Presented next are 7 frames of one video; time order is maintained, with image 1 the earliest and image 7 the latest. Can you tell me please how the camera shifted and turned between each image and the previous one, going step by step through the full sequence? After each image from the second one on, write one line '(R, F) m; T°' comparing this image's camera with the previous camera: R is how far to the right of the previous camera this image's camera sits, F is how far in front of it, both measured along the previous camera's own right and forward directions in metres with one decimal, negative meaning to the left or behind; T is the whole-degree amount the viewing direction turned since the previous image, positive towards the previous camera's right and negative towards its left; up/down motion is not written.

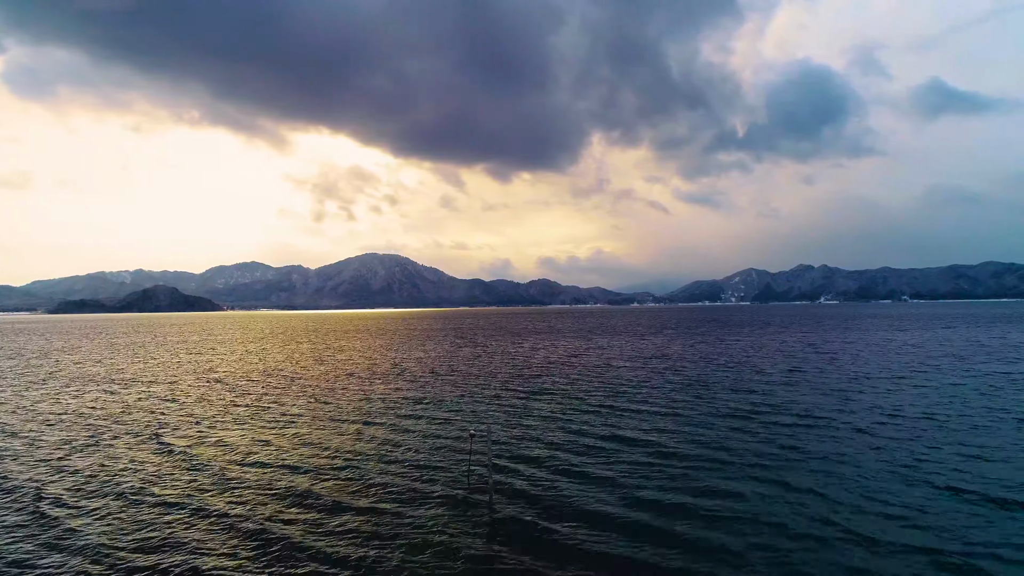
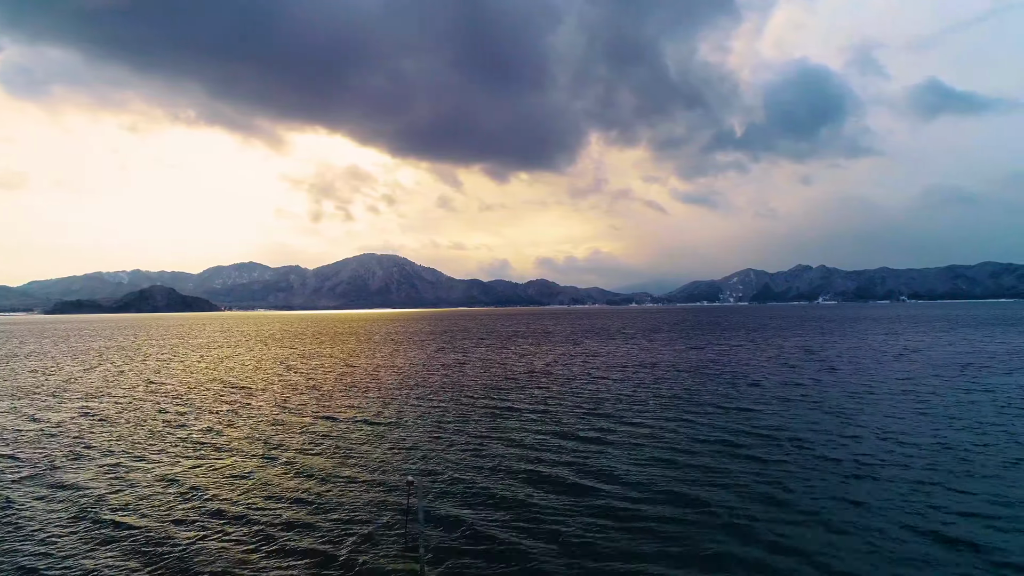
(+2.3, +3.6) m; 0°
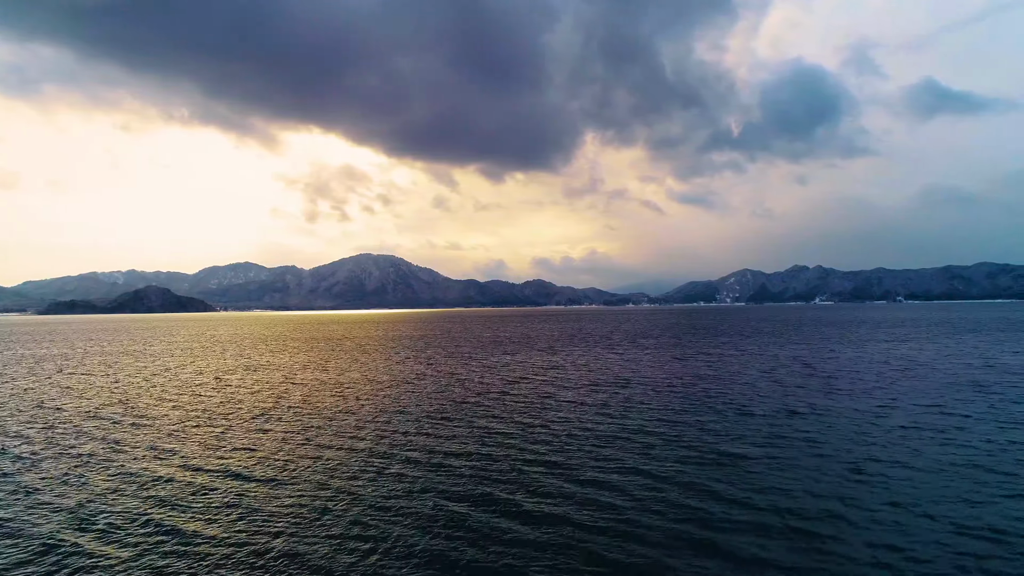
(+3.7, +6.1) m; 0°
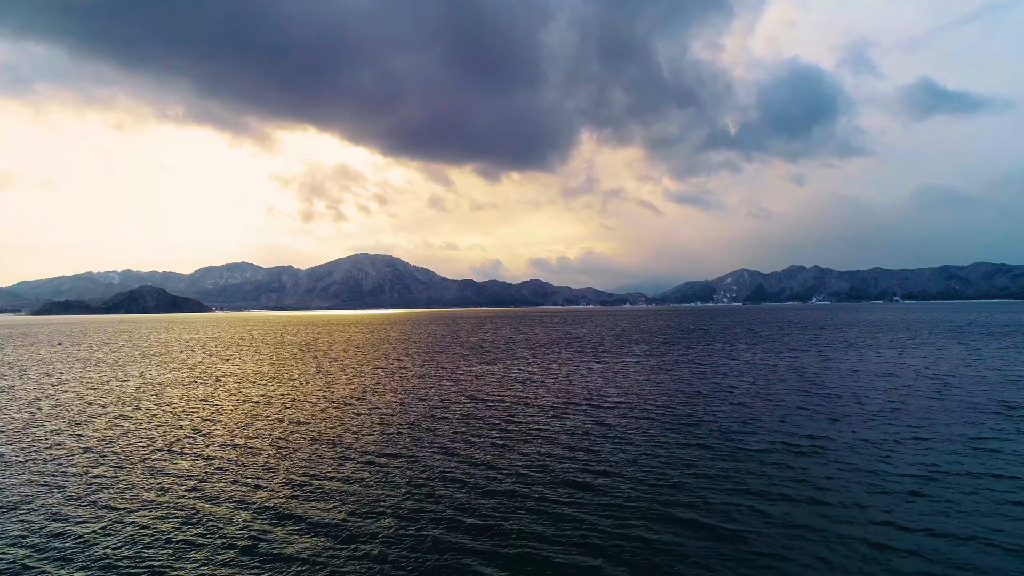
(+2.8, +5.1) m; 0°
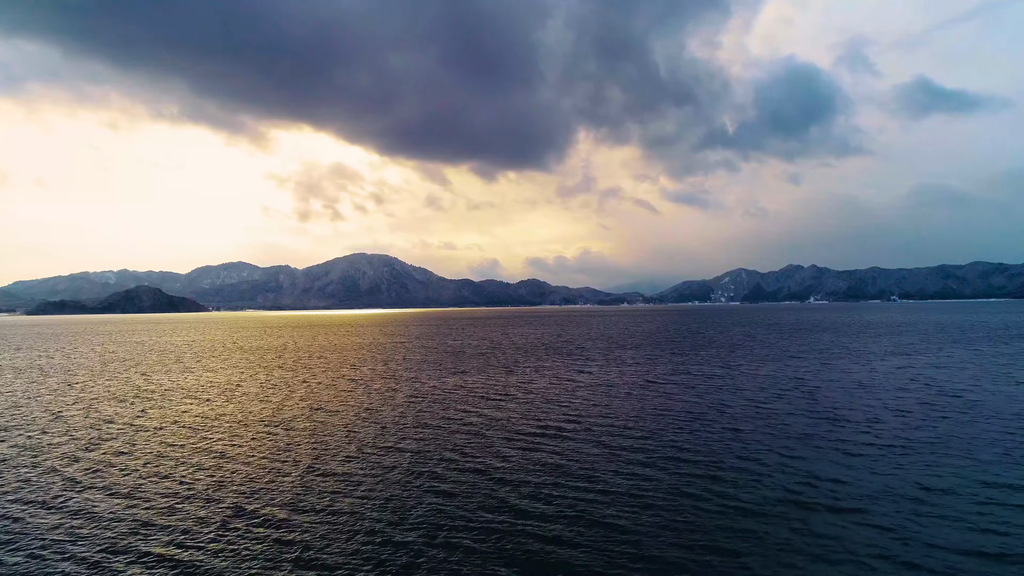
(+2.7, +5.0) m; 0°
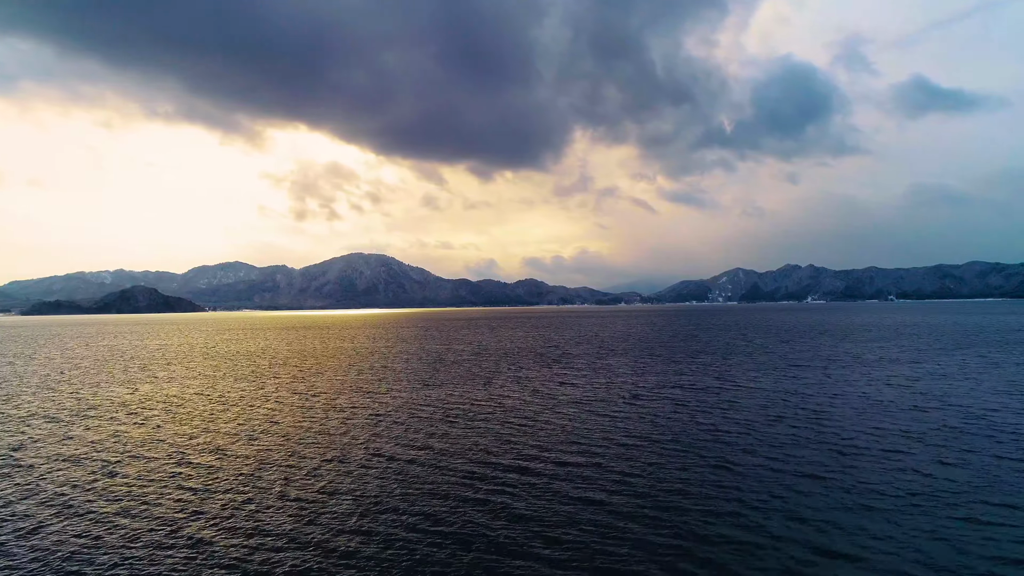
(+2.5, +4.9) m; 0°
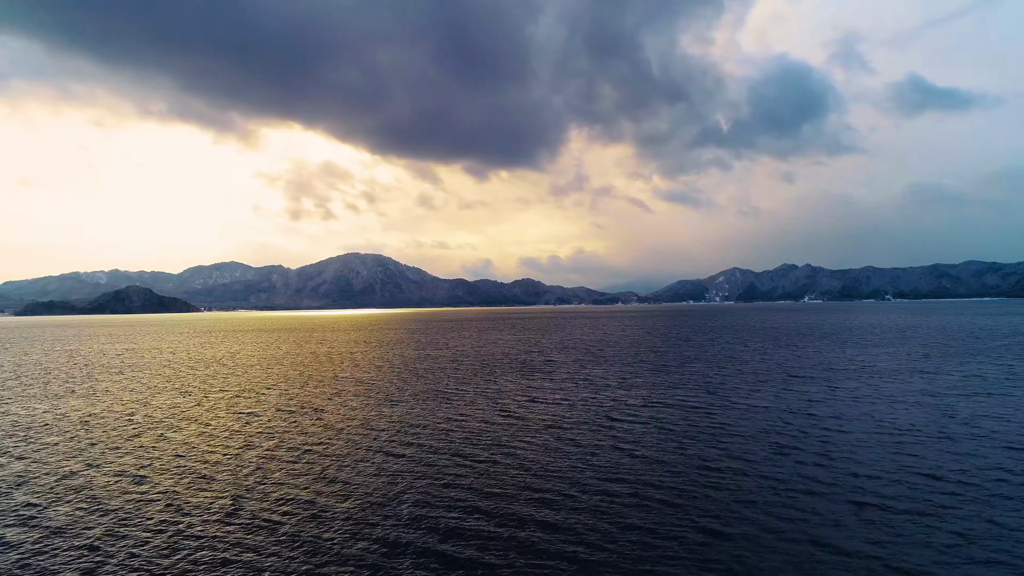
(+3.2, +6.2) m; 0°
